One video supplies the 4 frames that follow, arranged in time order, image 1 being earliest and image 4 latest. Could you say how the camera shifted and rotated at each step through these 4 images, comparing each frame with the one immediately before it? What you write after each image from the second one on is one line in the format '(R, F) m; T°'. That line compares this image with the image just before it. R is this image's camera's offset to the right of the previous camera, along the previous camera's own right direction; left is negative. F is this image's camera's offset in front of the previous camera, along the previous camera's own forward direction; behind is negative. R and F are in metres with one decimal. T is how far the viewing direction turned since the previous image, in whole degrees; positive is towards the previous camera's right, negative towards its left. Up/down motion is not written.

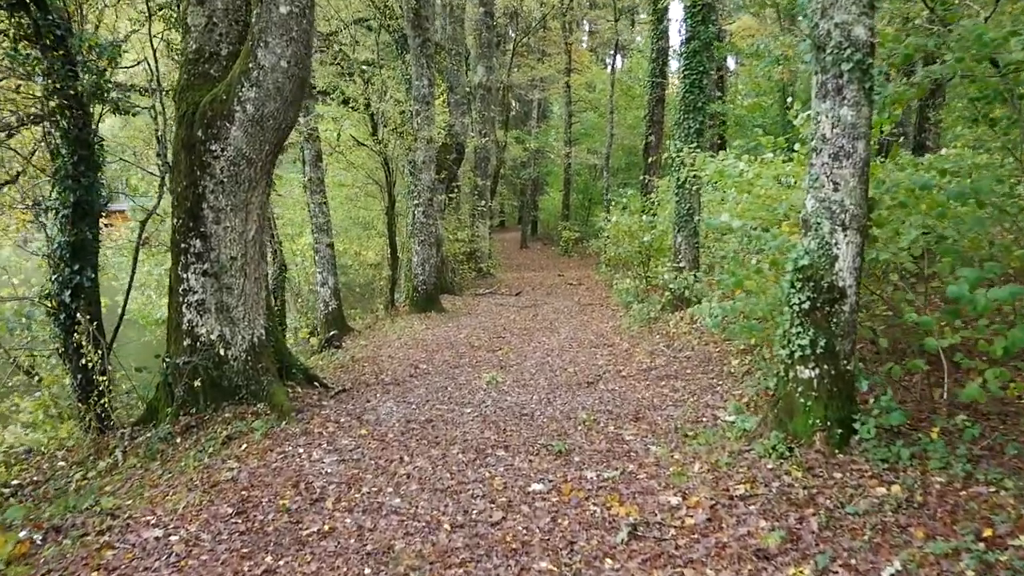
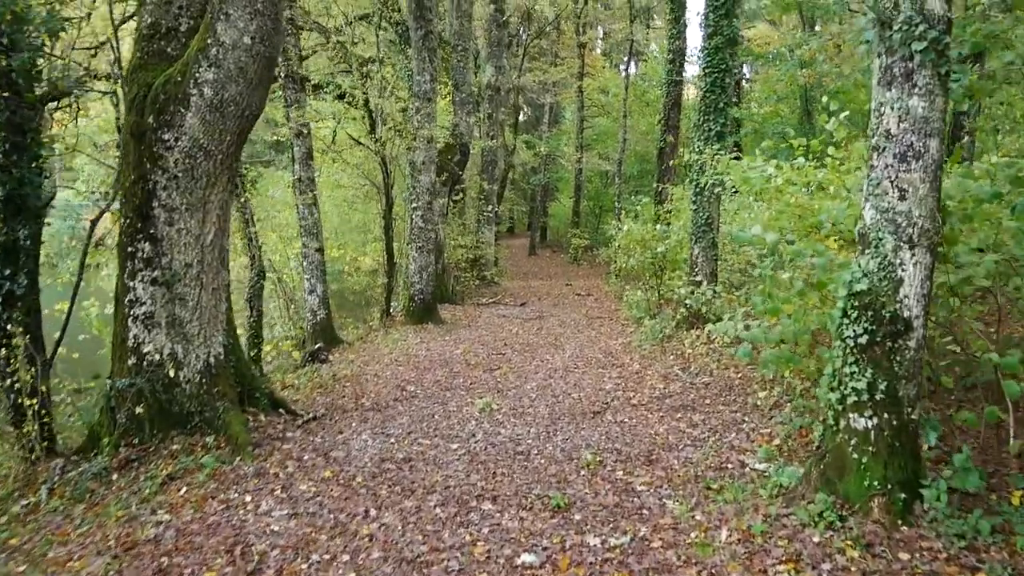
(+0.1, +0.9) m; -1°
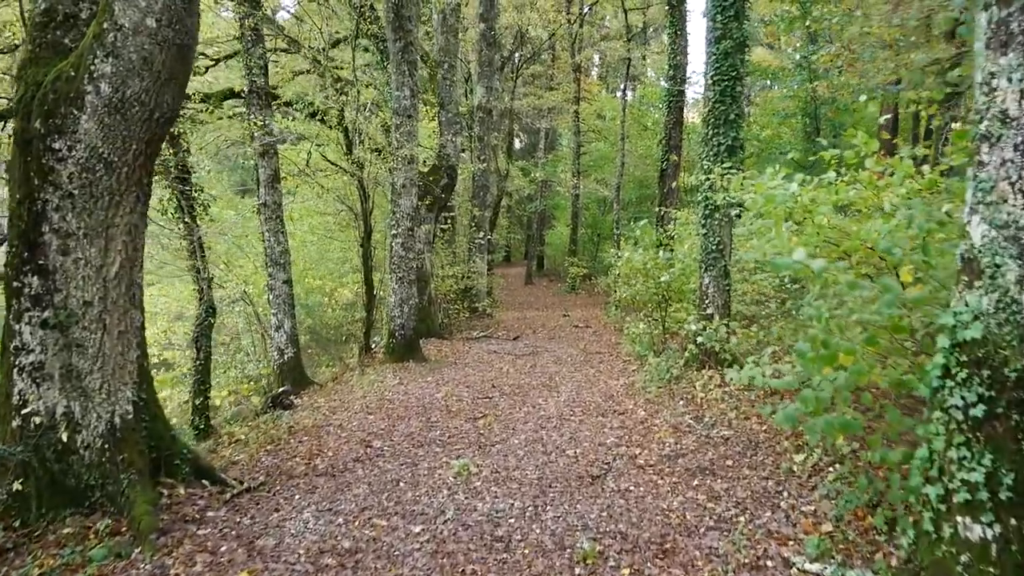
(+0.1, +1.2) m; 0°
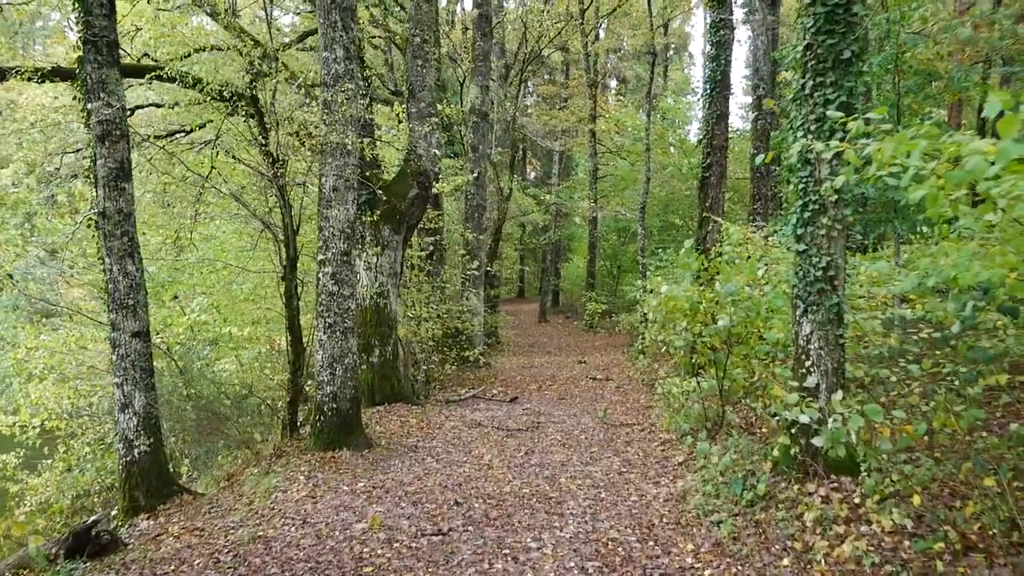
(+0.3, +3.8) m; -1°
